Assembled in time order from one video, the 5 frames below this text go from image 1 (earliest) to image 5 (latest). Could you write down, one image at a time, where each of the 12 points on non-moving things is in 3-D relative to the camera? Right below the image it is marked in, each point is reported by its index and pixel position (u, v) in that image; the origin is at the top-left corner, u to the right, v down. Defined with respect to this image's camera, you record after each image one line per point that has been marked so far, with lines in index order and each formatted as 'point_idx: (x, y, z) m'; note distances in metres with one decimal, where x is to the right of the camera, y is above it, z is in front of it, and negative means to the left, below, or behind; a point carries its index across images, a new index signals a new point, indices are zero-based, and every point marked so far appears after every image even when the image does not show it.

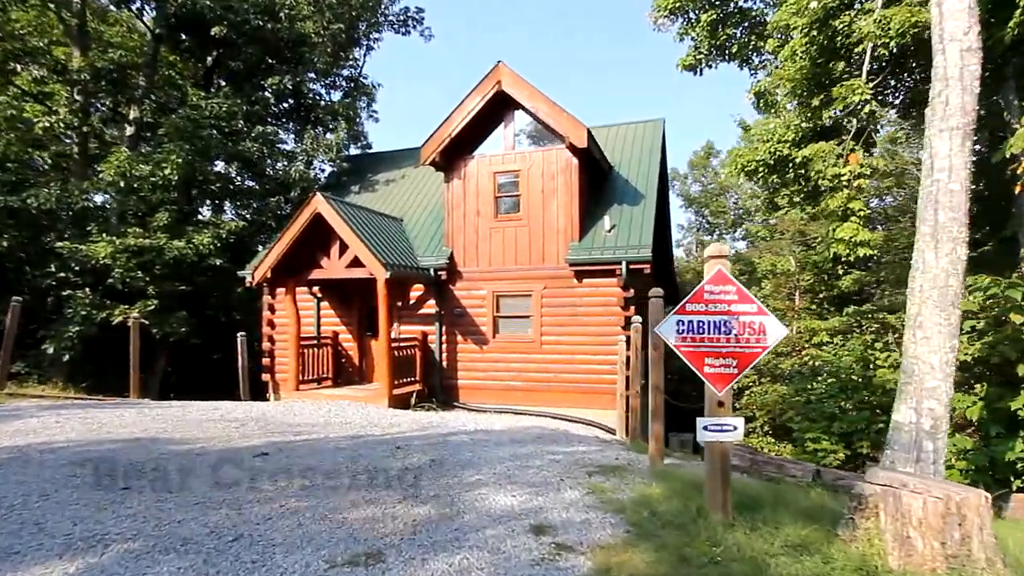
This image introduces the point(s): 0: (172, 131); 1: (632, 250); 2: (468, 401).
0: (-8.9, +4.2, +15.7) m
1: (+2.3, +0.7, +11.7) m
2: (-0.9, -2.5, +13.0) m
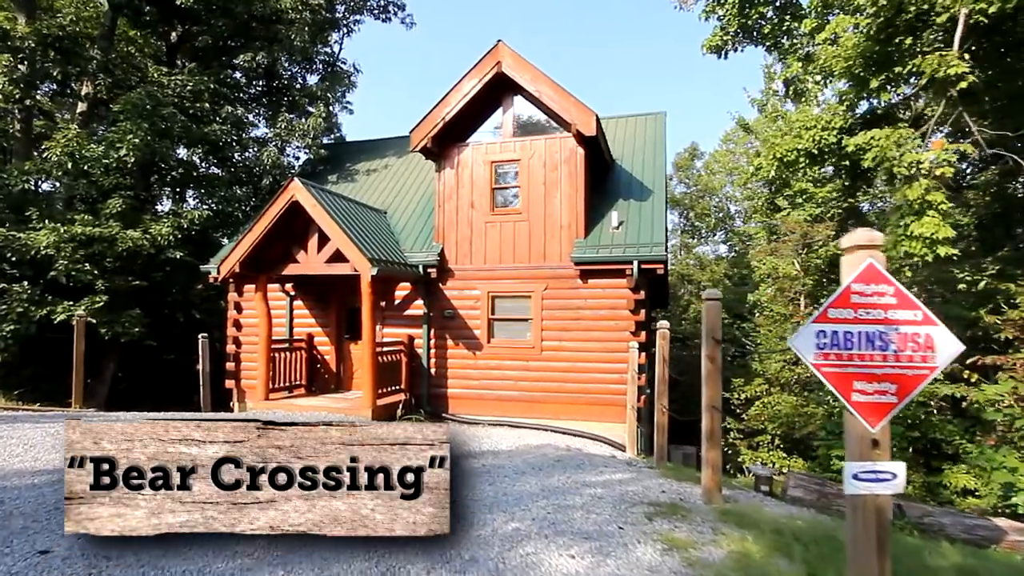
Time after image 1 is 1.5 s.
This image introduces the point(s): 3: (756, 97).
0: (-9.0, +4.3, +14.0) m
1: (+2.3, +0.7, +10.7) m
2: (-1.0, -2.5, +11.8) m
3: (+7.8, +5.9, +18.7) m
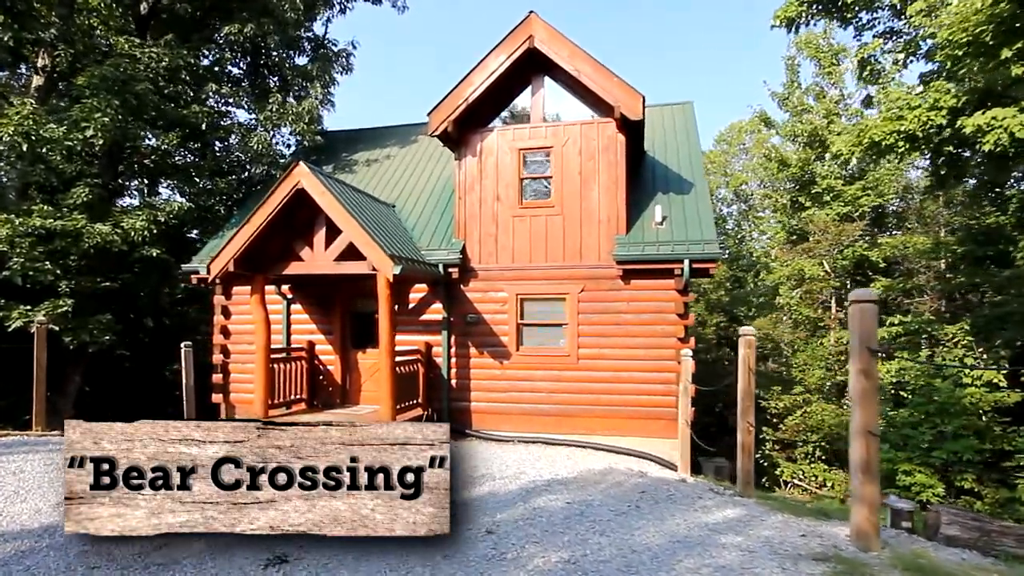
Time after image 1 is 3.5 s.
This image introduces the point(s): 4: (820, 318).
0: (-8.6, +4.3, +12.4) m
1: (+2.9, +0.7, +9.7) m
2: (-0.5, -2.5, +10.6) m
3: (+8.0, +5.9, +18.0) m
4: (+7.4, -0.7, +14.6) m
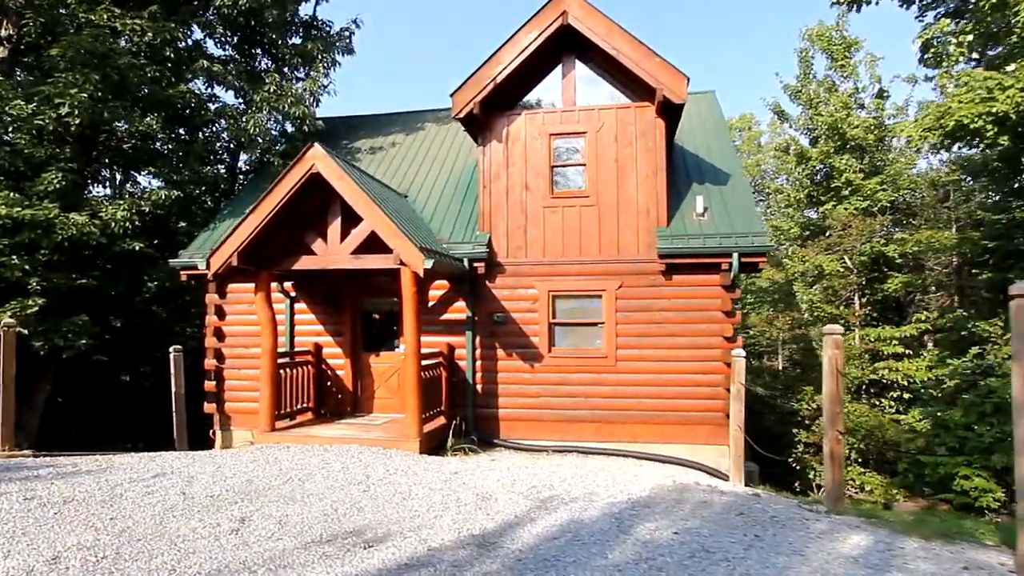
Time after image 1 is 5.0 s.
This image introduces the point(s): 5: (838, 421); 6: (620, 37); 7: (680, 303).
0: (-8.2, +4.3, +11.1) m
1: (+3.5, +0.8, +9.0) m
2: (0.0, -2.4, +9.8) m
3: (+8.1, +6.0, +17.6) m
4: (+7.7, -0.6, +14.2) m
5: (+3.5, -1.4, +6.4) m
6: (+1.7, +3.9, +9.3) m
7: (+2.6, -0.2, +9.4) m
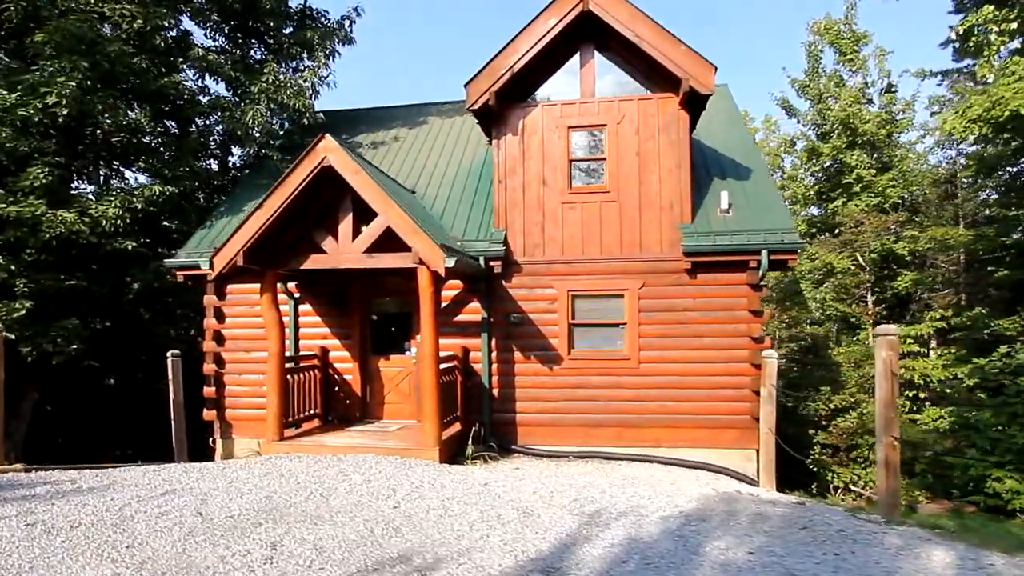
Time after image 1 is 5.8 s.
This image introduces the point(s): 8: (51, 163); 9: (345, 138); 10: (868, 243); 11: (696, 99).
0: (-8.0, +4.3, +10.5) m
1: (+3.8, +0.8, +8.7) m
2: (+0.3, -2.4, +9.3) m
3: (+8.1, +6.0, +17.4) m
4: (+7.9, -0.6, +14.0) m
5: (+3.9, -1.4, +6.1) m
6: (+2.0, +3.9, +8.9) m
7: (+2.9, -0.2, +9.0) m
8: (-8.3, +2.2, +10.8) m
9: (-3.5, +3.2, +12.6) m
10: (+8.4, +1.1, +13.9) m
11: (+2.8, +2.9, +9.2) m
